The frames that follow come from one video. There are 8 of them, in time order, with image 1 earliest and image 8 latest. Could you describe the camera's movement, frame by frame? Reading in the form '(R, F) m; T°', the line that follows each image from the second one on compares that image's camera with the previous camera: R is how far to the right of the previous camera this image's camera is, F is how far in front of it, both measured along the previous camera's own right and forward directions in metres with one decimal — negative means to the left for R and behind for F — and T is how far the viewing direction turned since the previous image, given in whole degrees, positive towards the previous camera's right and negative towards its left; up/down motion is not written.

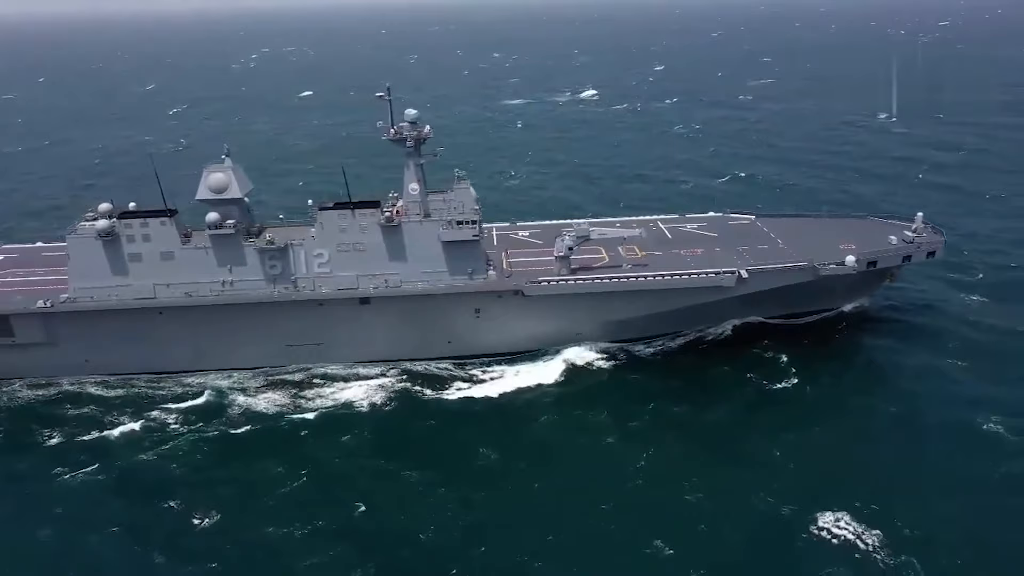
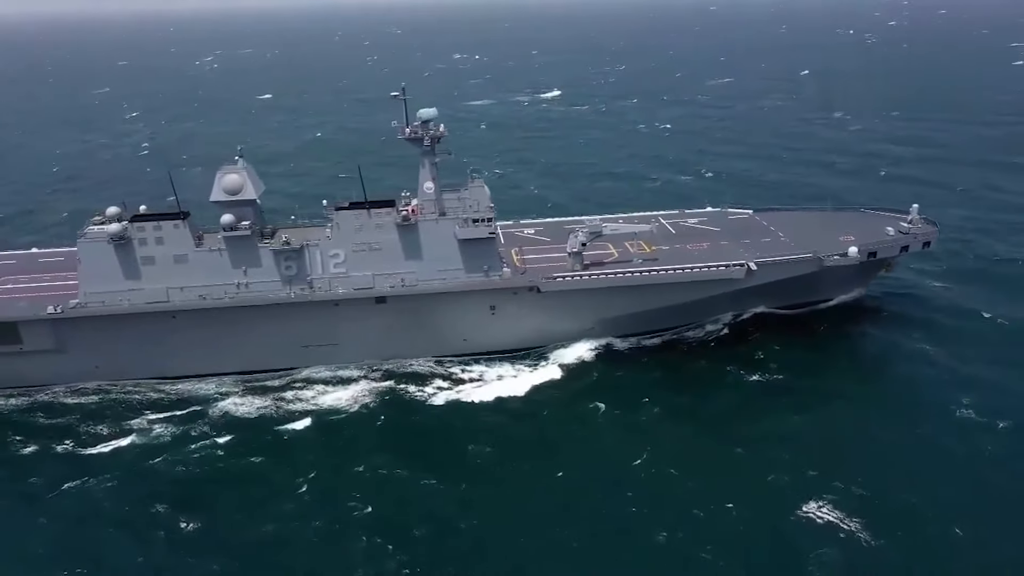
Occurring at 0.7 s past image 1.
(-1.7, -0.2) m; +2°
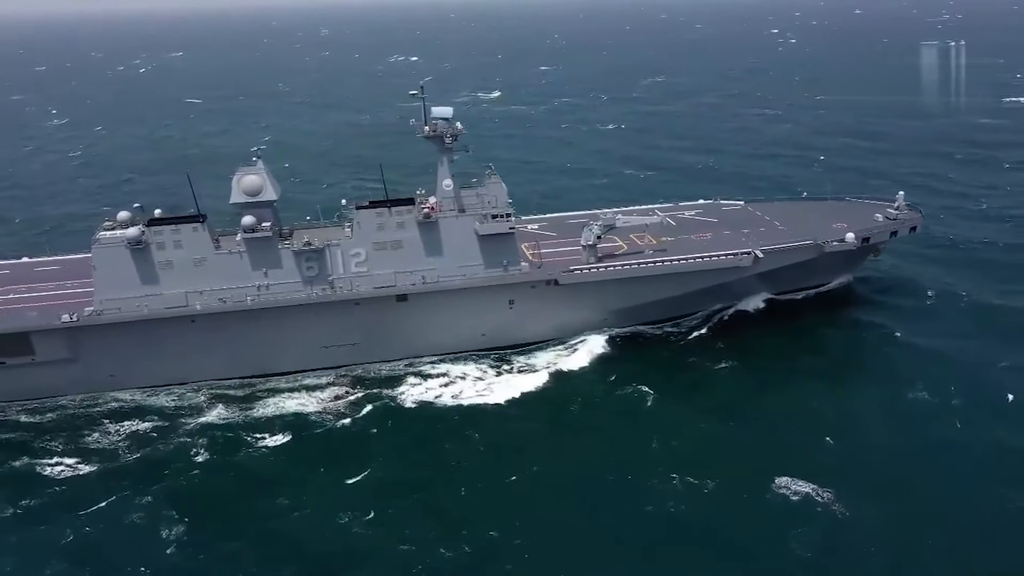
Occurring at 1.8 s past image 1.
(-2.6, -0.3) m; +4°
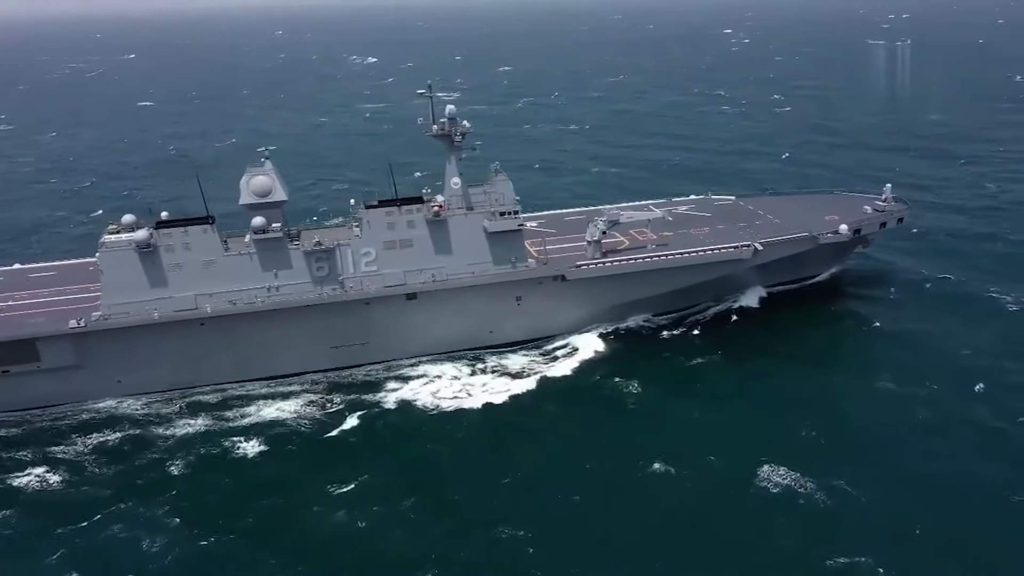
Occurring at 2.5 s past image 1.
(-1.6, -0.2) m; +3°
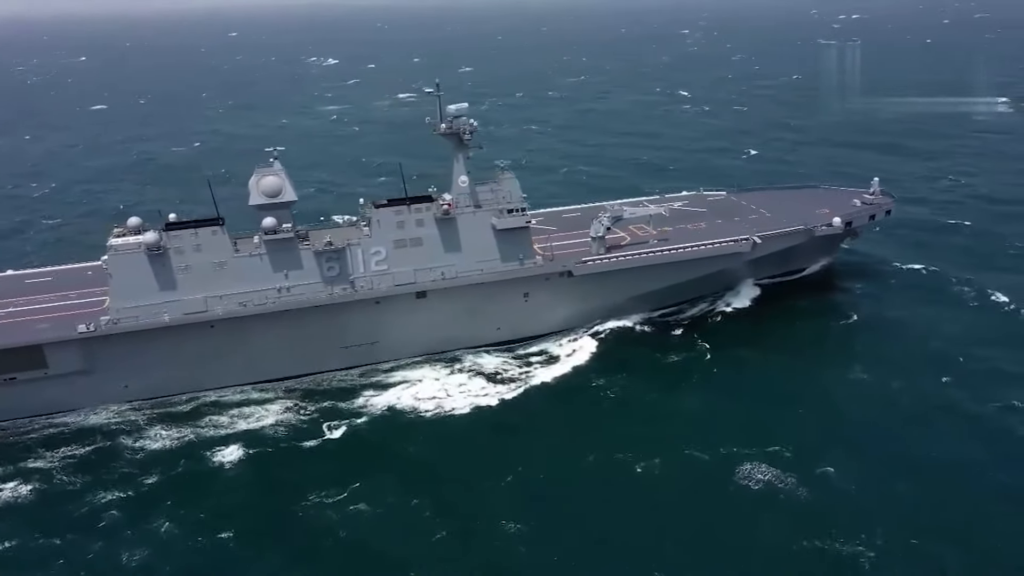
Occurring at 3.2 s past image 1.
(-1.5, -0.2) m; +2°
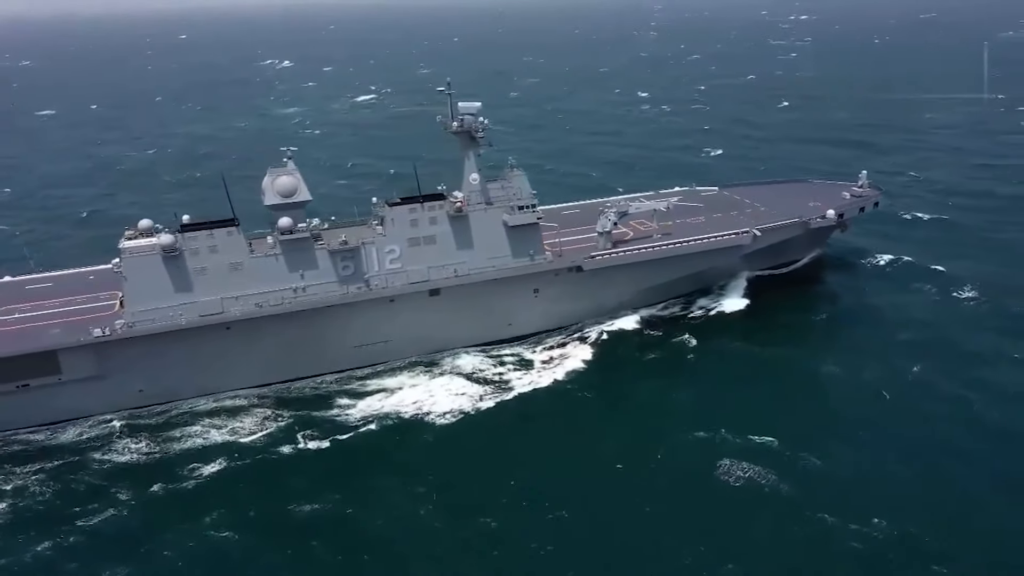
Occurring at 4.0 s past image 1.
(-1.8, -0.3) m; +3°
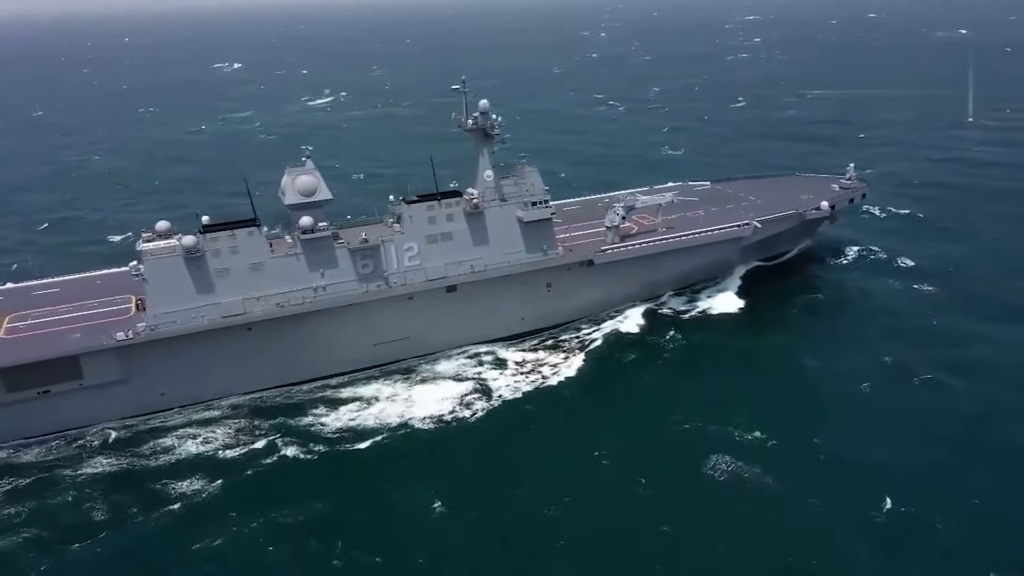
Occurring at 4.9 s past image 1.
(-2.0, -0.4) m; +3°
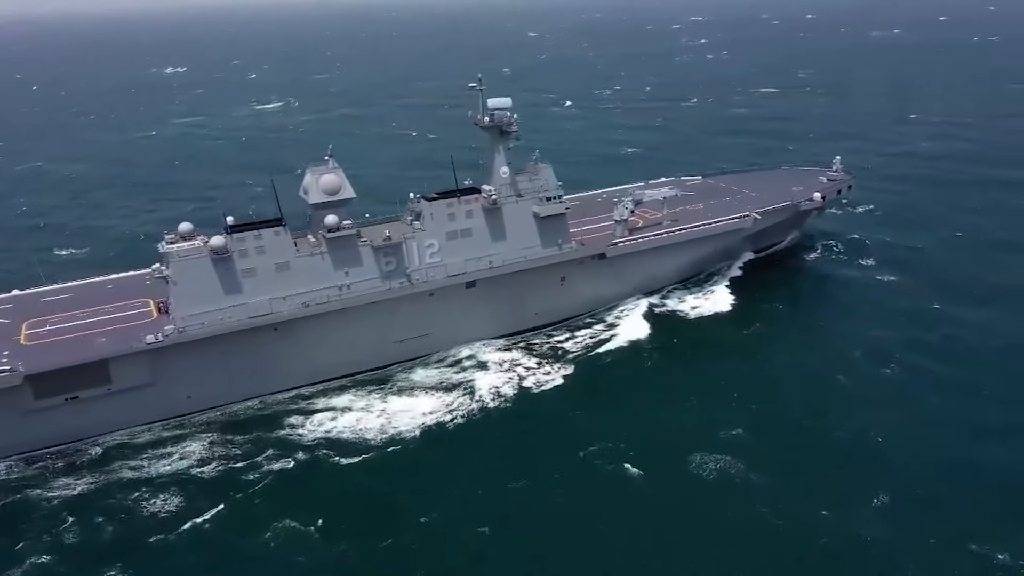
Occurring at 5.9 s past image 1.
(-2.3, -0.4) m; +3°
